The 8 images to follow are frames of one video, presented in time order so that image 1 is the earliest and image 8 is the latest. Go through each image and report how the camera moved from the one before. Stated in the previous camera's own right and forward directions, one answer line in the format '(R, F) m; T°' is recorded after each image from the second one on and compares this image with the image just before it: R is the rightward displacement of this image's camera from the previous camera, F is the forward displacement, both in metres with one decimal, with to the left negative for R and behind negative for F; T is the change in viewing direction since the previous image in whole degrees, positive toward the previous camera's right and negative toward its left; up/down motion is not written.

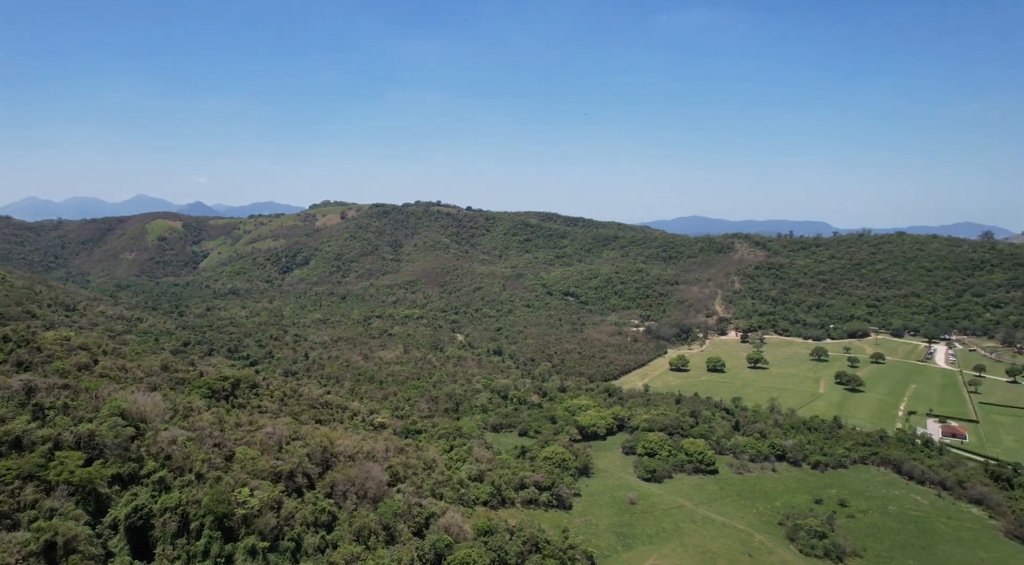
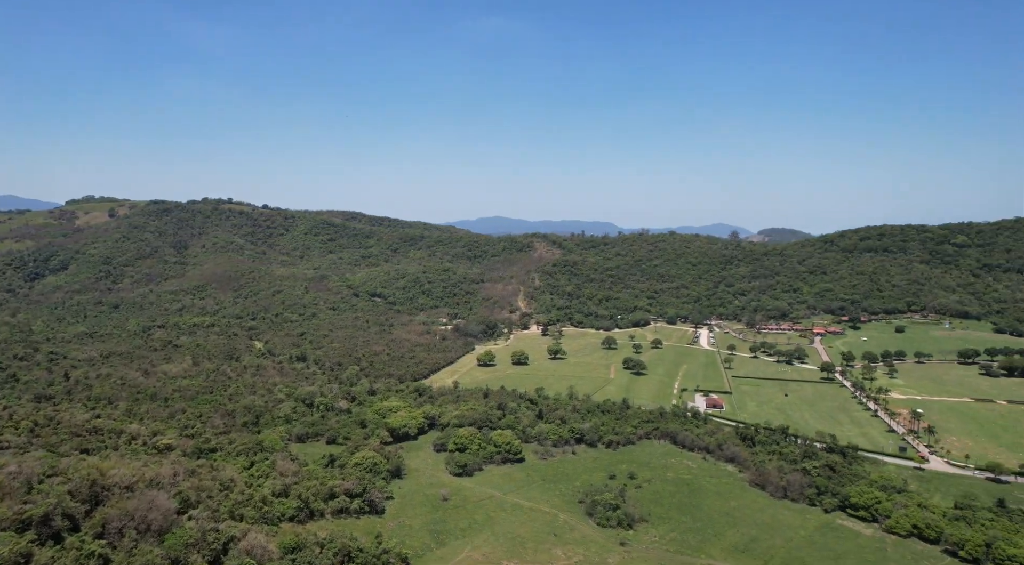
(+10.3, -28.7) m; +15°
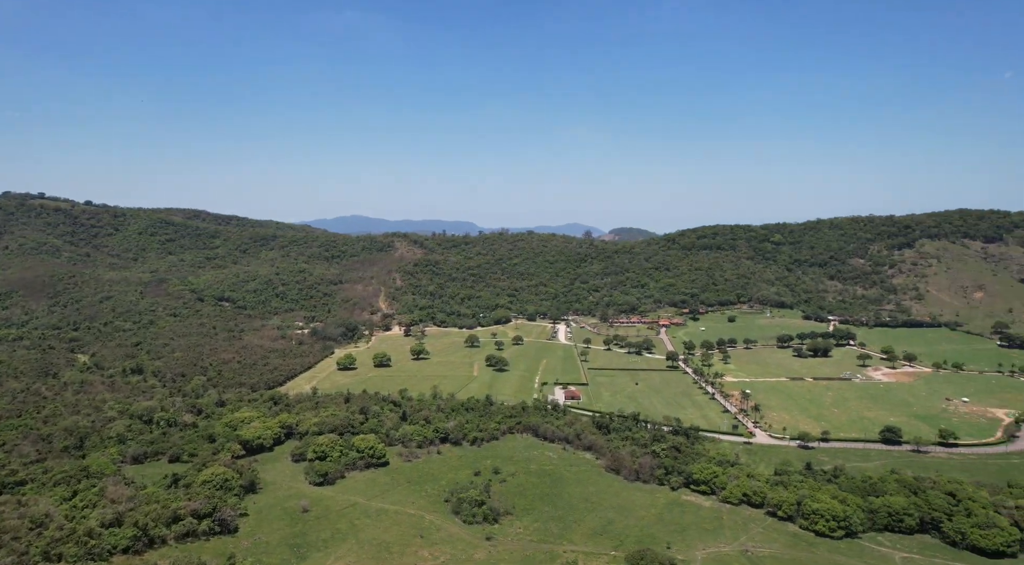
(-1.0, -15.1) m; +11°
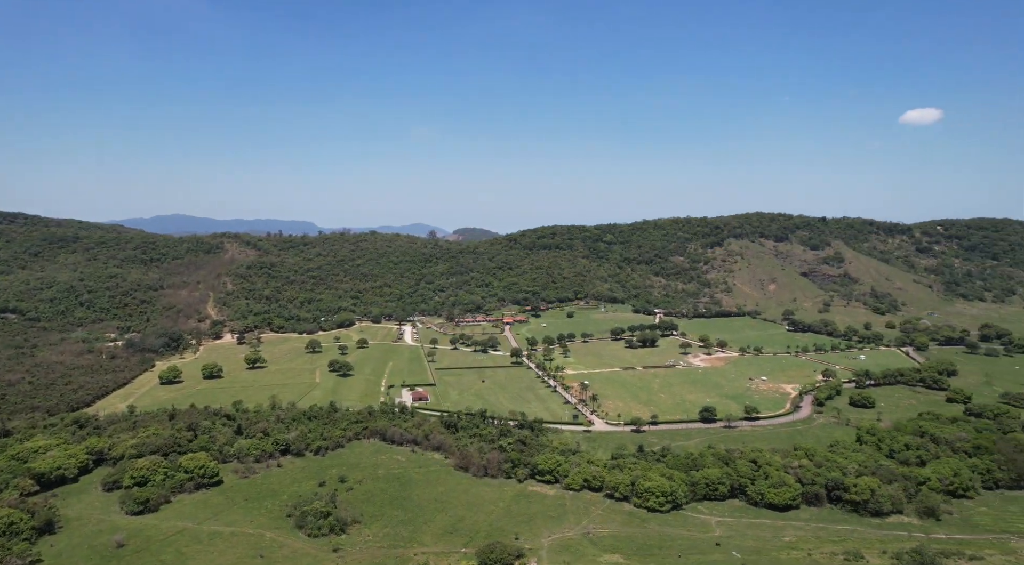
(-0.7, -6.3) m; +12°
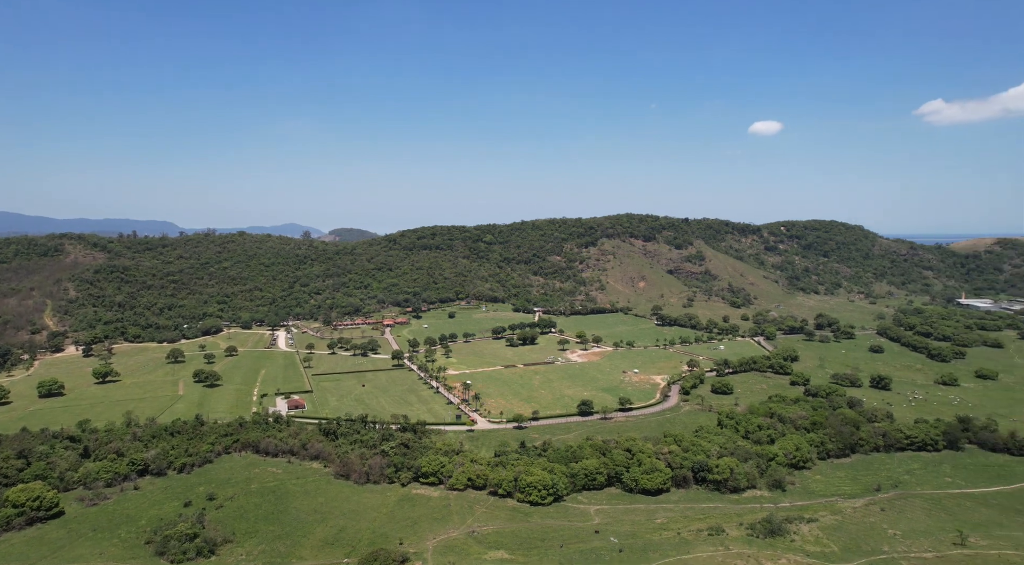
(-0.1, -1.8) m; +10°
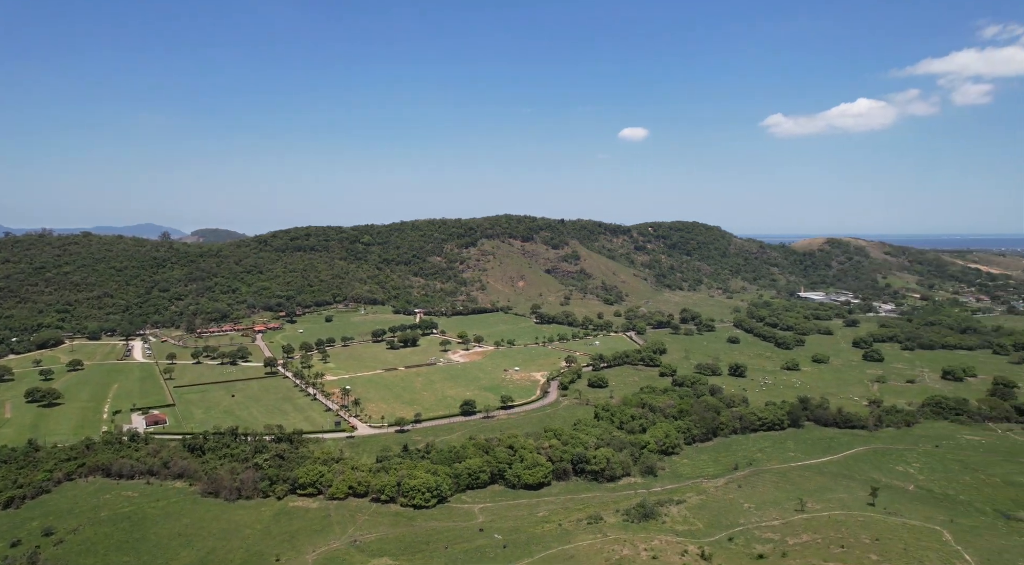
(0.0, -0.8) m; +10°
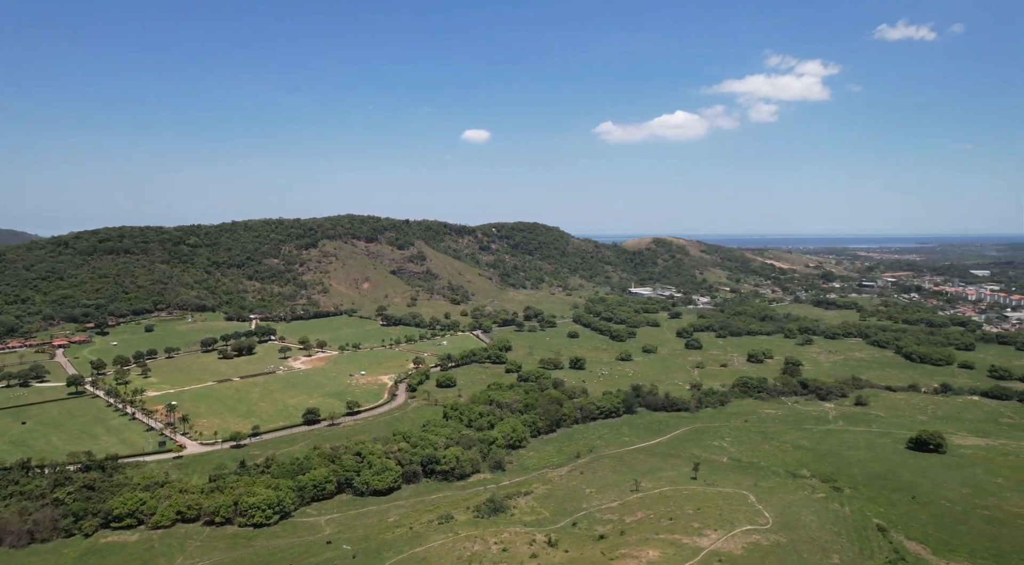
(-3.4, +0.1) m; +14°
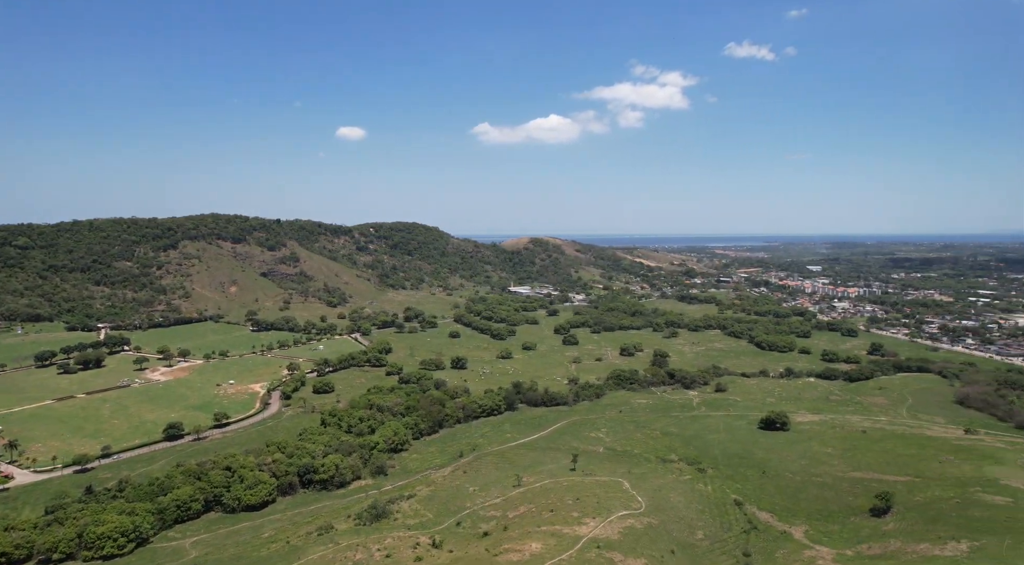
(-4.1, +0.6) m; +12°
